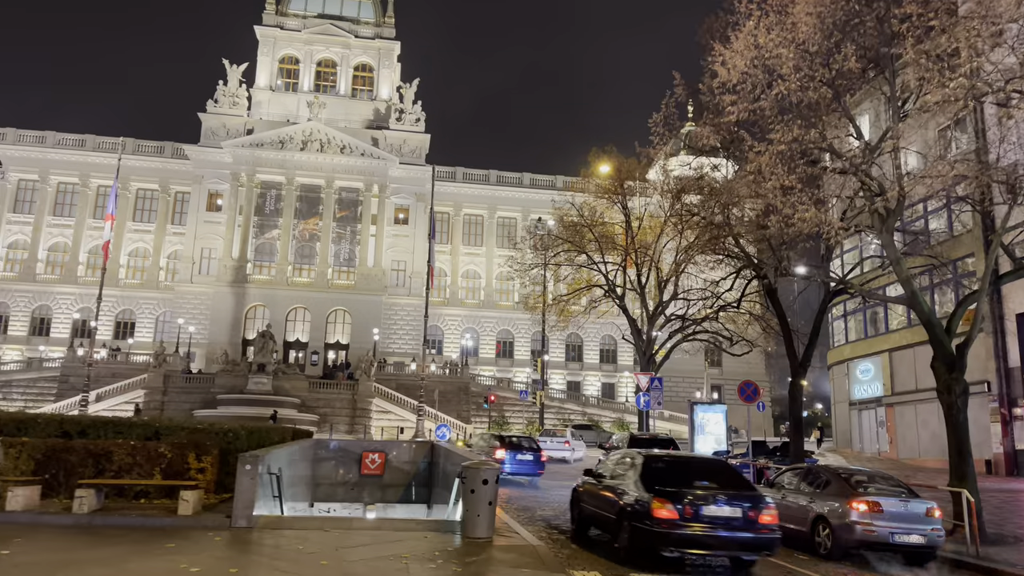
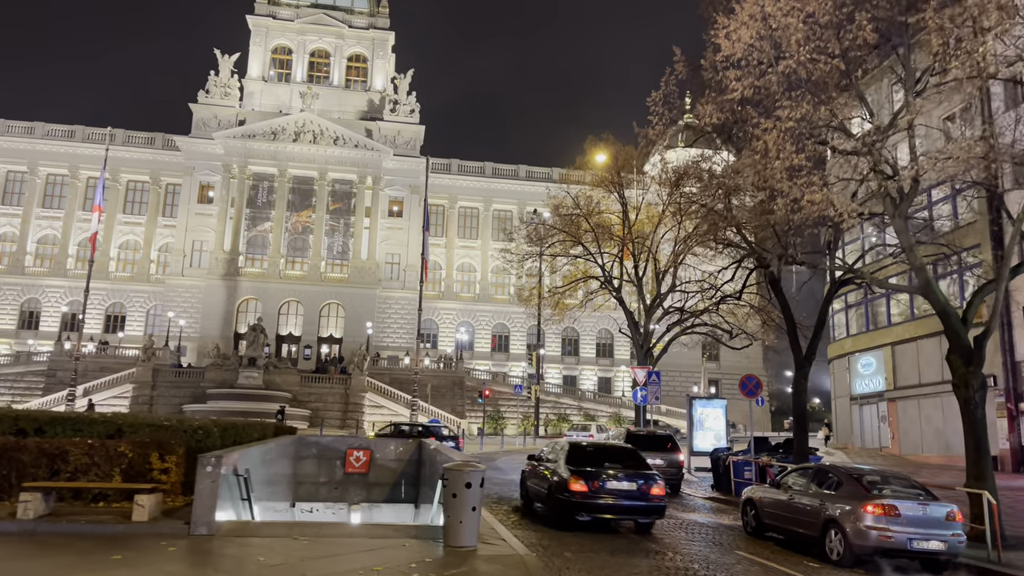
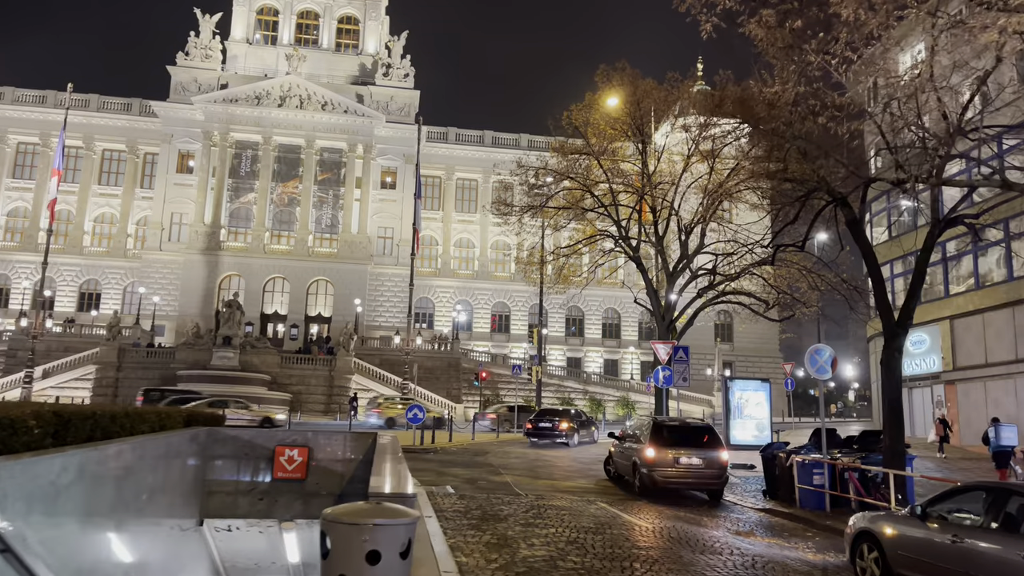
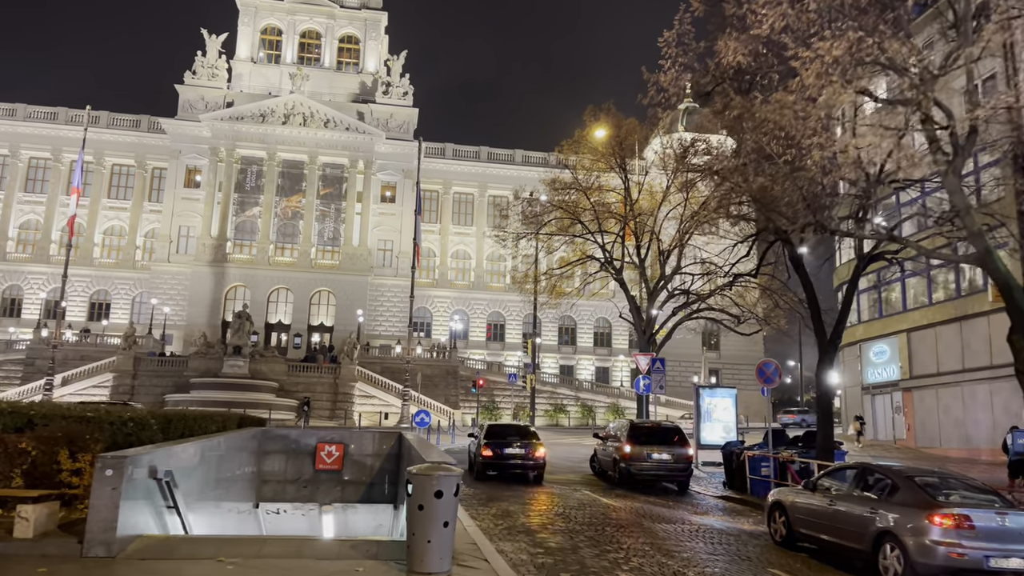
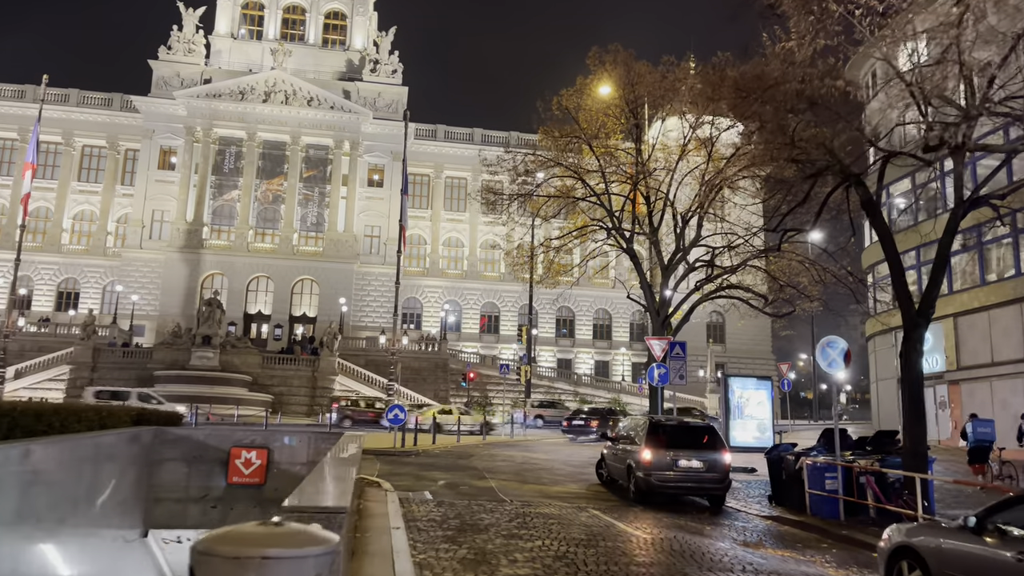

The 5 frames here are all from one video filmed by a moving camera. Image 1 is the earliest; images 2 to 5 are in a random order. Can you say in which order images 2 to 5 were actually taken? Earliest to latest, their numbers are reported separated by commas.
2, 4, 3, 5
